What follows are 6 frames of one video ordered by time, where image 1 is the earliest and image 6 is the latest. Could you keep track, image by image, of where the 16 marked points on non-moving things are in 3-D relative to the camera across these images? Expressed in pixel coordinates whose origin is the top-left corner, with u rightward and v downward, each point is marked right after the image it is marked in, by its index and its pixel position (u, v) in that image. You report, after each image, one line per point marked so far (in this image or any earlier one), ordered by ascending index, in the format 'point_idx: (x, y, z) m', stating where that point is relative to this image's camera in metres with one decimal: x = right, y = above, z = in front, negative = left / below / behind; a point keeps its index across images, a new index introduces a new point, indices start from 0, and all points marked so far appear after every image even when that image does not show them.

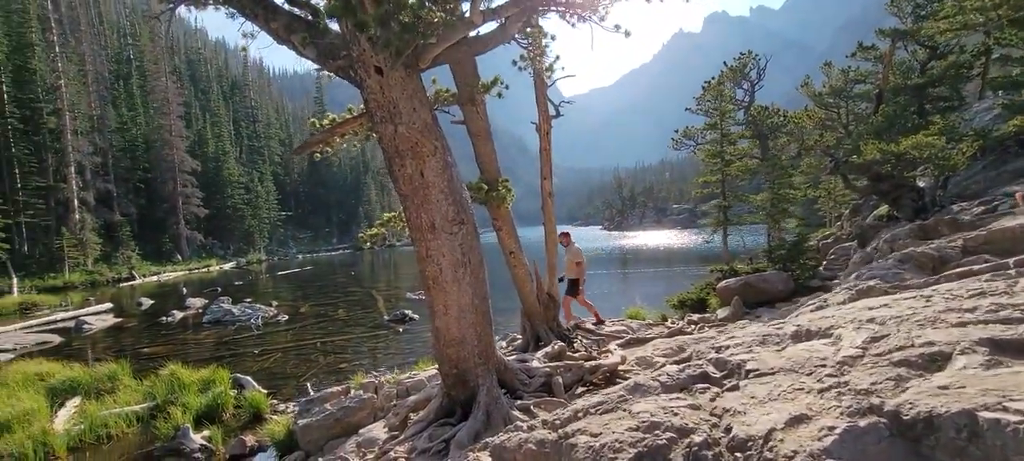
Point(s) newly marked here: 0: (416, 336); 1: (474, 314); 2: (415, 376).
0: (-3.6, -3.9, +18.2) m
1: (-0.4, -0.9, +5.1) m
2: (-1.6, -2.4, +8.4) m
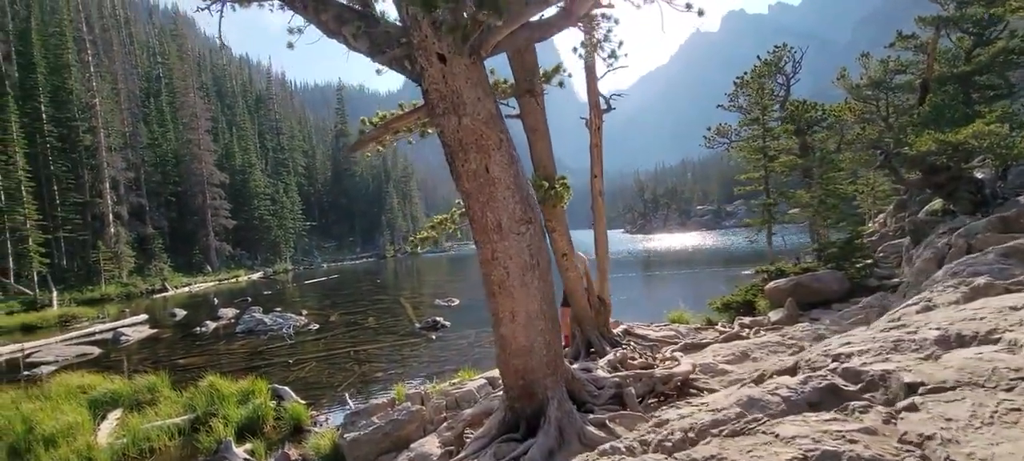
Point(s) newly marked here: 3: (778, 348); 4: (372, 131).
0: (-2.3, -4.1, +17.9) m
1: (+0.3, -0.8, +4.7) m
2: (-0.8, -2.5, +8.0) m
3: (+4.3, -1.9, +8.1) m
4: (-1.3, +1.0, +4.9) m
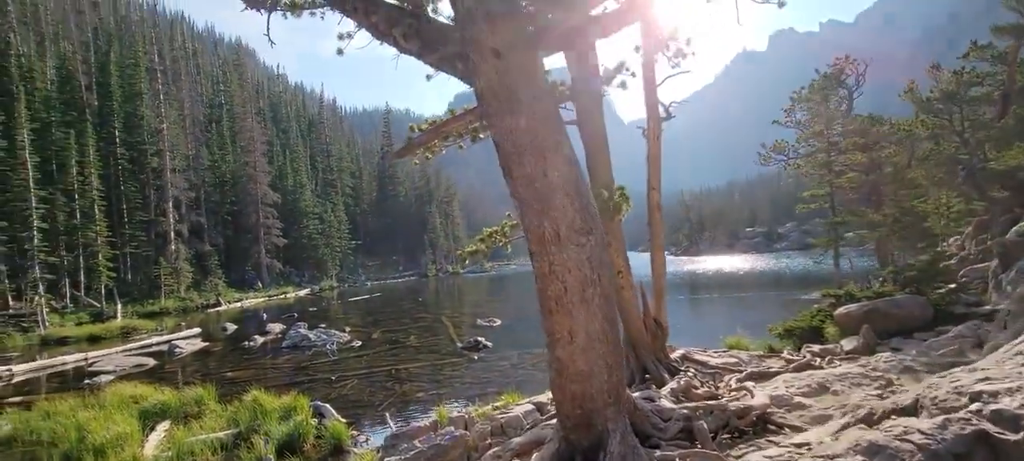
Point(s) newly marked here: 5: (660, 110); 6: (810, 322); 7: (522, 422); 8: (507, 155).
0: (-0.8, -4.7, +17.4) m
1: (+0.8, -0.9, +4.2) m
2: (0.0, -2.7, +7.5) m
3: (+5.1, -2.2, +7.2) m
4: (-0.8, +0.9, +4.6) m
5: (+2.1, +1.7, +7.0) m
6: (+7.8, -2.4, +12.9) m
7: (+0.1, -2.7, +7.1) m
8: (0.0, +0.6, +4.0) m
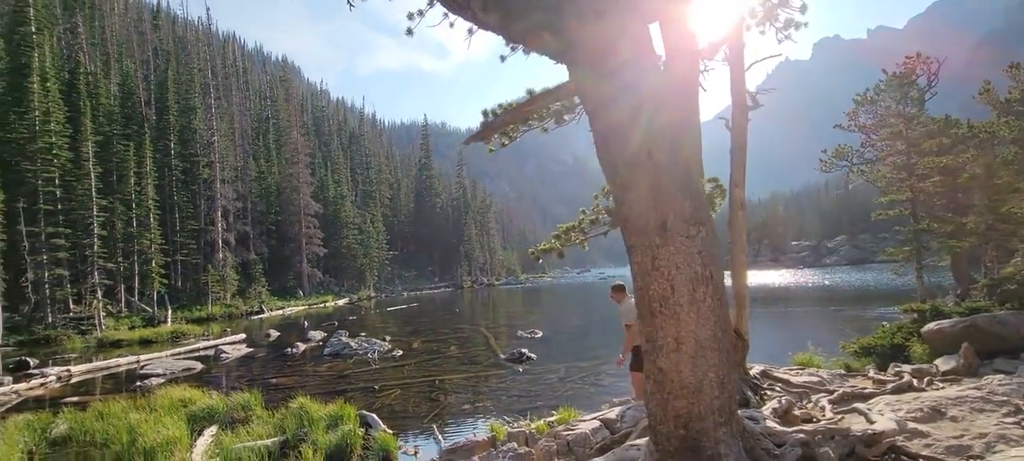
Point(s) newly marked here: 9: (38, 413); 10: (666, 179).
0: (+0.8, -5.0, +16.8) m
1: (+1.5, -0.9, +3.6) m
2: (+0.9, -2.7, +6.9) m
3: (+6.0, -2.2, +6.3) m
4: (-0.1, +1.0, +4.2) m
5: (+3.0, +1.7, +6.4) m
6: (+9.0, -2.6, +11.8) m
7: (+1.0, -2.7, +6.4) m
8: (+0.7, +0.7, +3.5) m
9: (-12.2, -4.7, +12.7) m
10: (+1.1, +0.4, +3.4) m
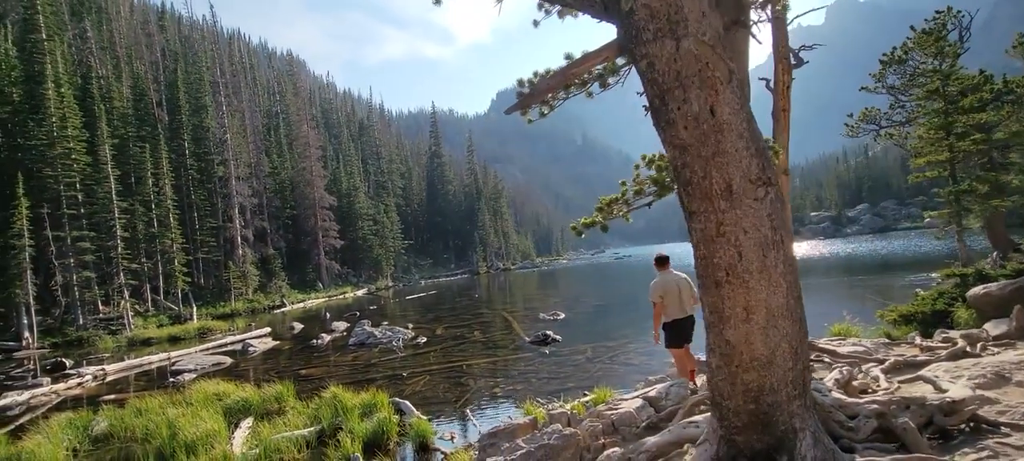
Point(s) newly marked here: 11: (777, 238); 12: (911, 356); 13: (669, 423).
0: (+1.7, -4.3, +16.7) m
1: (+1.9, -0.6, +3.3) m
2: (+1.4, -2.4, +6.8) m
3: (+6.5, -1.7, +6.0) m
4: (+0.3, +1.2, +3.9) m
5: (+3.3, +2.1, +6.0) m
6: (+9.7, -1.7, +11.4) m
7: (+1.6, -2.4, +6.3) m
8: (+1.0, +0.9, +3.3) m
9: (-11.4, -4.7, +13.0) m
10: (+1.4, +0.6, +3.2) m
11: (+1.7, -0.1, +3.3) m
12: (+6.1, -1.9, +7.6) m
13: (+1.9, -2.3, +6.1) m
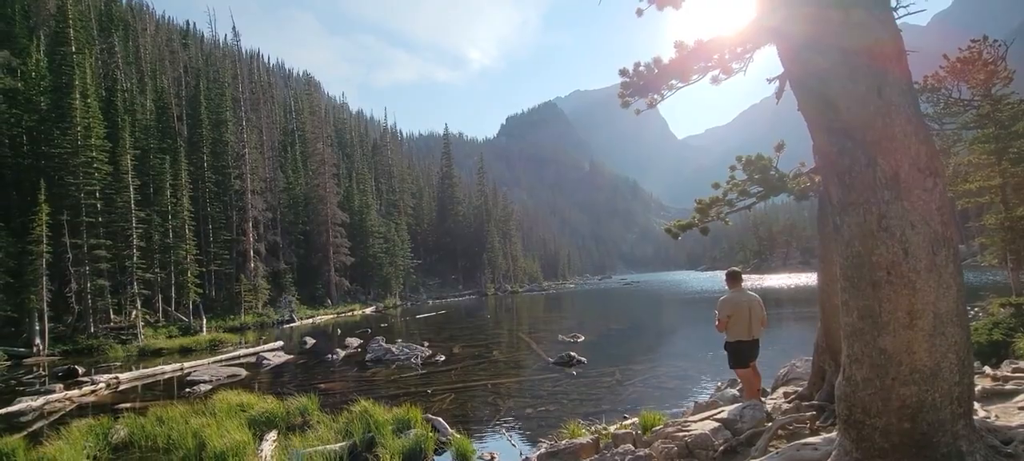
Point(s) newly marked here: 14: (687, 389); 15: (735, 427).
0: (+2.6, -4.9, +16.2) m
1: (+2.7, -0.6, +3.0) m
2: (+2.2, -2.5, +6.3) m
3: (+7.3, -1.9, +5.5) m
4: (+1.1, +1.2, +3.7) m
5: (+4.3, +2.0, +5.8) m
6: (+10.6, -2.3, +10.9) m
7: (+2.4, -2.5, +5.9) m
8: (+1.8, +1.0, +3.0) m
9: (-10.5, -4.8, +12.6) m
10: (+2.2, +0.7, +2.9) m
11: (+2.6, 0.0, +2.9) m
12: (+6.9, -2.2, +7.1) m
13: (+2.7, -2.5, +5.6) m
14: (+5.1, -4.6, +14.4) m
15: (+2.8, -2.4, +6.2) m
